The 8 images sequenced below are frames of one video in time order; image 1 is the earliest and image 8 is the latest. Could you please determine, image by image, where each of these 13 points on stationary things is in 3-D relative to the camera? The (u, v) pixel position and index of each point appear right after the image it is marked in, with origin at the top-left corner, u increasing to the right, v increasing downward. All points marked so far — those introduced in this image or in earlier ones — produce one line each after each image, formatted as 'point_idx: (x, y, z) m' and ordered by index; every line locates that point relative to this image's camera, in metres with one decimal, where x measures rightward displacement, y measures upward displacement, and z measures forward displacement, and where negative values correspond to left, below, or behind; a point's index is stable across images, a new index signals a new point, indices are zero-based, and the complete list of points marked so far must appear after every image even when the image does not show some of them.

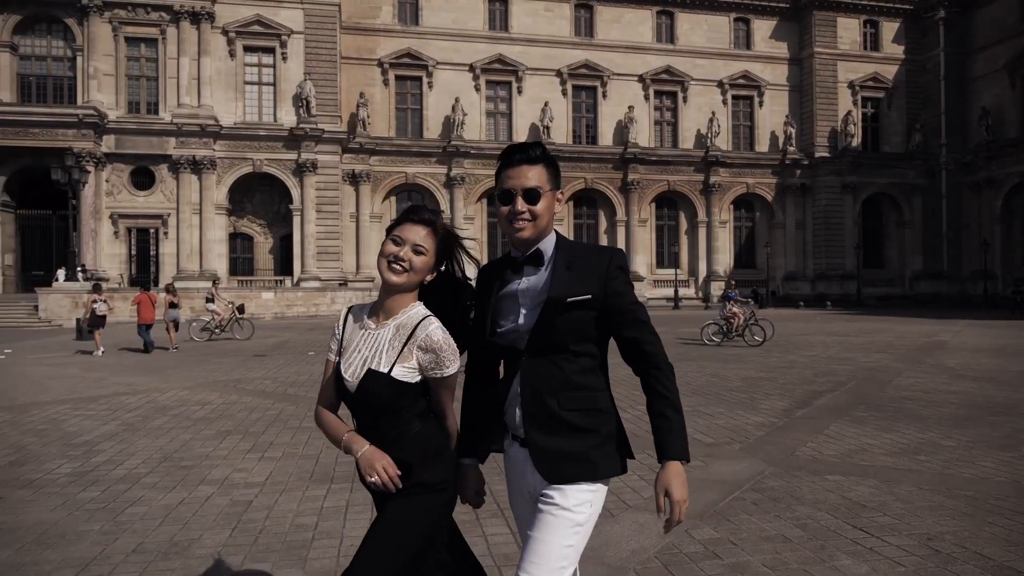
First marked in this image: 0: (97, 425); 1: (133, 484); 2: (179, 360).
0: (-4.8, -1.6, +8.7) m
1: (-3.1, -1.6, +6.1) m
2: (-7.2, -1.6, +16.1) m
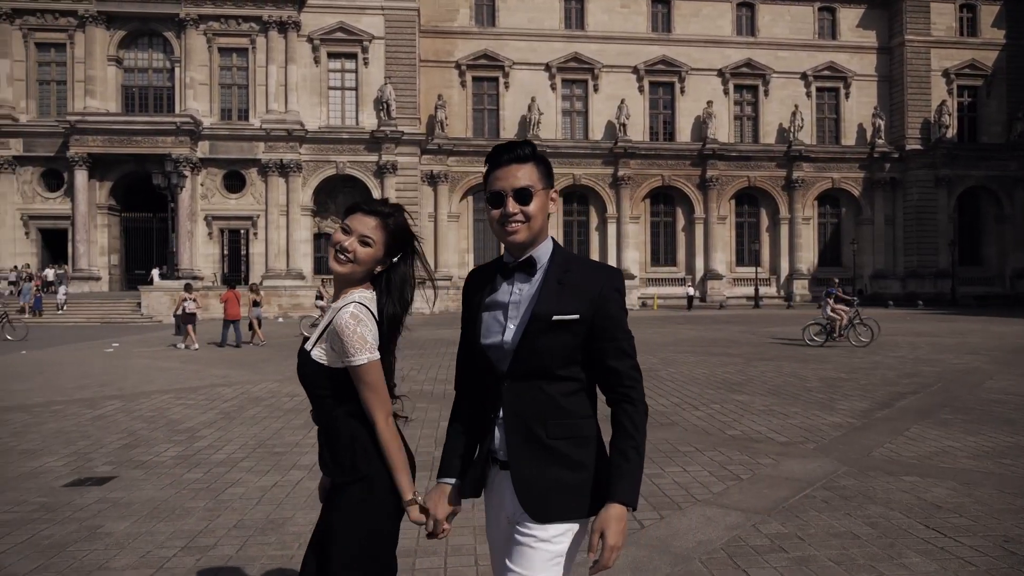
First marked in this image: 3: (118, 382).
0: (-4.0, -1.6, +9.4) m
1: (-2.5, -1.6, +6.6) m
2: (-5.5, -1.5, +16.9) m
3: (-6.5, -1.5, +12.1) m
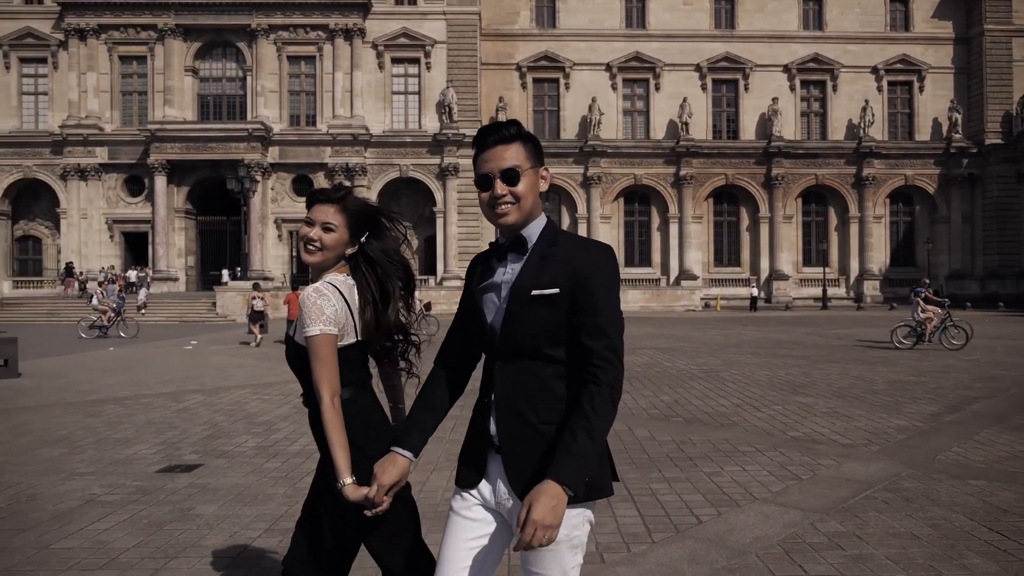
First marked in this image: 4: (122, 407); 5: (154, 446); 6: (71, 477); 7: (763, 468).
0: (-3.2, -1.6, +9.9) m
1: (-1.9, -1.6, +7.0) m
2: (-4.1, -1.5, +17.5) m
3: (-5.4, -1.5, +12.8) m
4: (-5.1, -1.6, +9.8) m
5: (-3.7, -1.6, +7.6) m
6: (-3.8, -1.6, +6.4) m
7: (+2.2, -1.6, +6.5) m
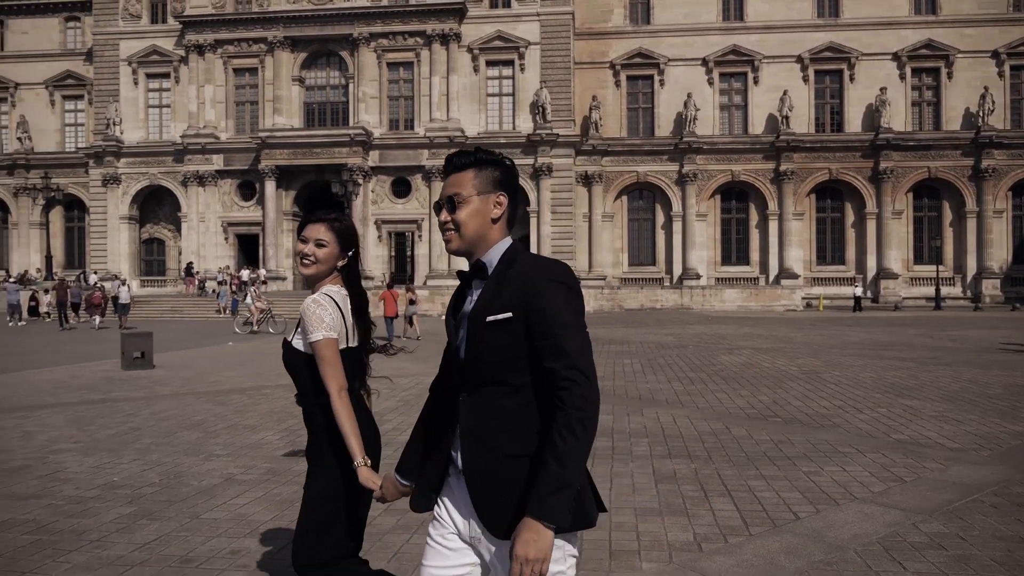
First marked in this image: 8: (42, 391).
0: (-1.8, -1.6, +10.5) m
1: (-1.0, -1.6, +7.5) m
2: (-1.8, -1.5, +18.2) m
3: (-3.7, -1.5, +13.7) m
4: (-3.8, -1.6, +10.7) m
5: (-2.6, -1.6, +8.3) m
6: (-2.9, -1.6, +7.1) m
7: (+3.1, -1.6, +6.5) m
8: (-7.2, -1.6, +11.4) m
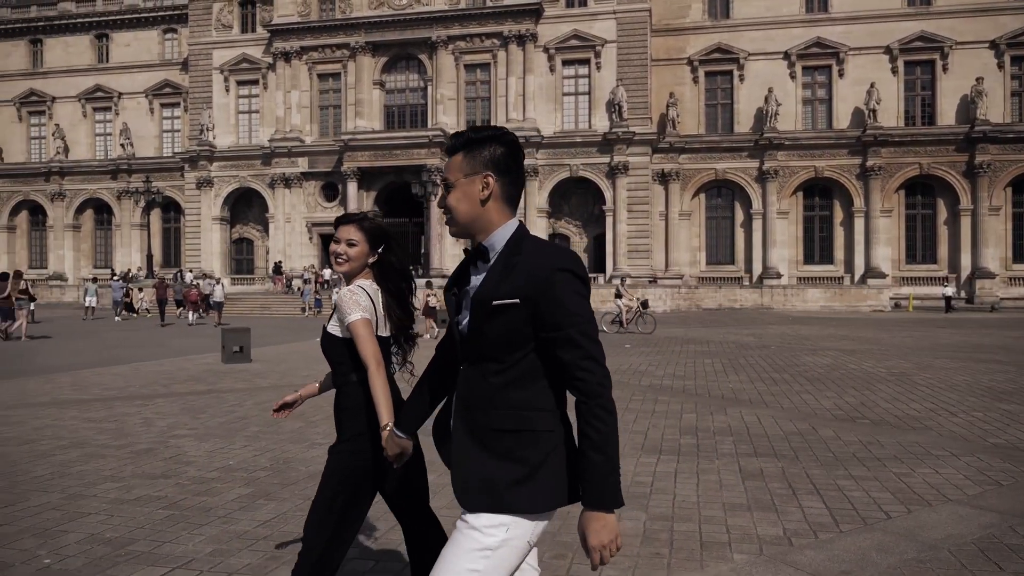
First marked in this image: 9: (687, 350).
0: (-0.7, -1.6, +10.9) m
1: (-0.1, -1.6, +7.8) m
2: (+0.1, -1.5, +18.5) m
3: (-2.2, -1.5, +14.2) m
4: (-2.6, -1.5, +11.3) m
5: (-1.6, -1.6, +8.8) m
6: (-2.1, -1.6, +7.6) m
7: (+3.8, -1.6, +6.4) m
8: (-5.9, -1.5, +12.3) m
9: (+4.3, -1.5, +18.5) m
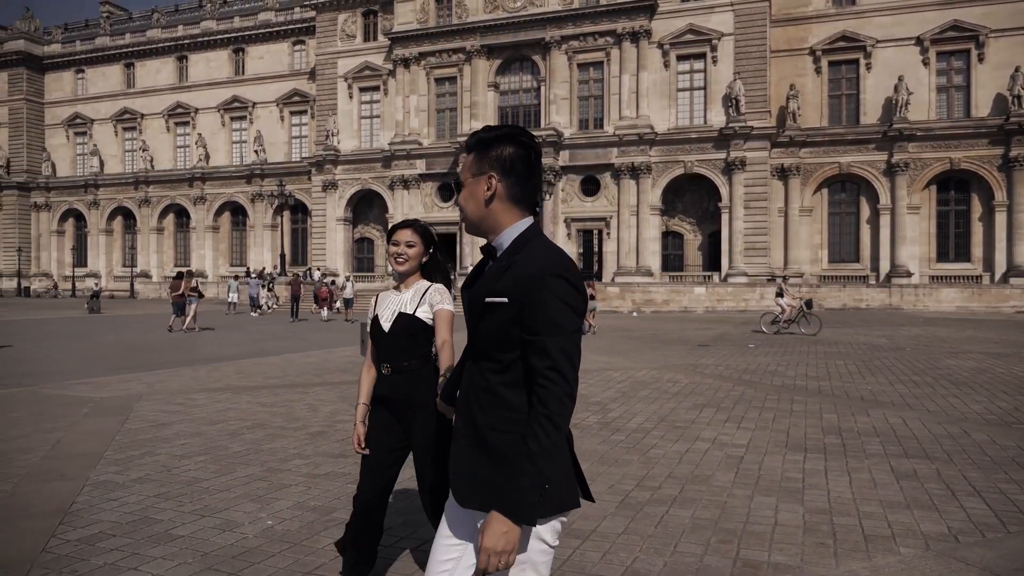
0: (+1.3, -1.5, +11.2) m
1: (+1.5, -1.6, +8.1) m
2: (+3.1, -1.4, +18.7) m
3: (+0.2, -1.5, +14.8) m
4: (-0.5, -1.5, +11.9) m
5: (0.0, -1.6, +9.3) m
6: (-0.5, -1.6, +8.2) m
7: (+5.1, -1.6, +6.2) m
8: (-3.7, -1.5, +13.3) m
9: (+7.3, -1.5, +18.0) m
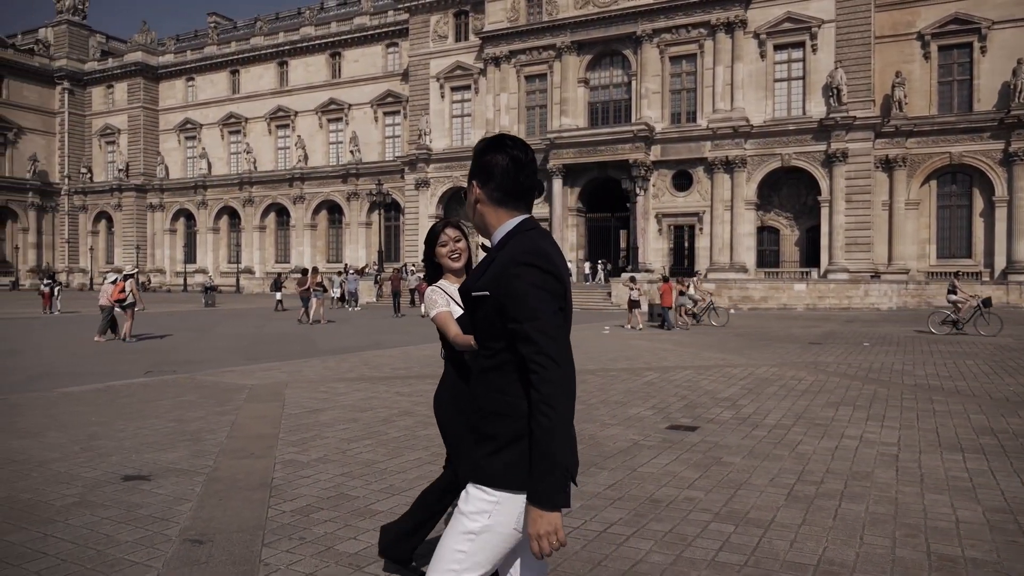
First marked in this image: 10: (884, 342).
0: (+3.2, -1.5, +11.2) m
1: (+3.0, -1.5, +8.1) m
2: (+5.8, -1.4, +18.4) m
3: (+2.5, -1.4, +14.8) m
4: (+1.4, -1.4, +12.0) m
5: (+1.7, -1.5, +9.4) m
6: (+1.0, -1.6, +8.4) m
7: (+6.4, -1.6, +5.8) m
8: (-1.5, -1.4, +13.8) m
9: (+9.9, -1.4, +17.3) m
10: (+9.6, -1.4, +19.3) m
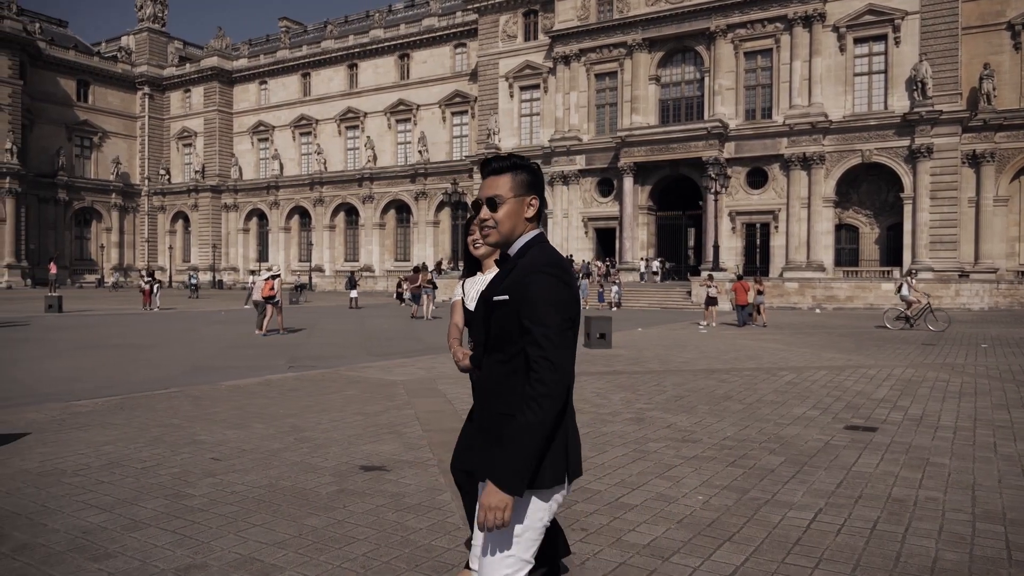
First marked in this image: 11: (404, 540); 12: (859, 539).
0: (+5.3, -1.5, +11.1) m
1: (+4.9, -1.5, +7.9) m
2: (+8.4, -1.3, +18.1) m
3: (+4.9, -1.4, +14.7) m
4: (+3.6, -1.4, +12.0) m
5: (+3.7, -1.5, +9.3) m
6: (+3.0, -1.6, +8.4) m
7: (+8.2, -1.6, +5.4) m
8: (+0.8, -1.4, +14.0) m
9: (+12.4, -1.4, +16.7) m
10: (+12.3, -1.4, +18.7) m
11: (-0.6, -1.5, +4.4) m
12: (+2.1, -1.5, +4.6) m
